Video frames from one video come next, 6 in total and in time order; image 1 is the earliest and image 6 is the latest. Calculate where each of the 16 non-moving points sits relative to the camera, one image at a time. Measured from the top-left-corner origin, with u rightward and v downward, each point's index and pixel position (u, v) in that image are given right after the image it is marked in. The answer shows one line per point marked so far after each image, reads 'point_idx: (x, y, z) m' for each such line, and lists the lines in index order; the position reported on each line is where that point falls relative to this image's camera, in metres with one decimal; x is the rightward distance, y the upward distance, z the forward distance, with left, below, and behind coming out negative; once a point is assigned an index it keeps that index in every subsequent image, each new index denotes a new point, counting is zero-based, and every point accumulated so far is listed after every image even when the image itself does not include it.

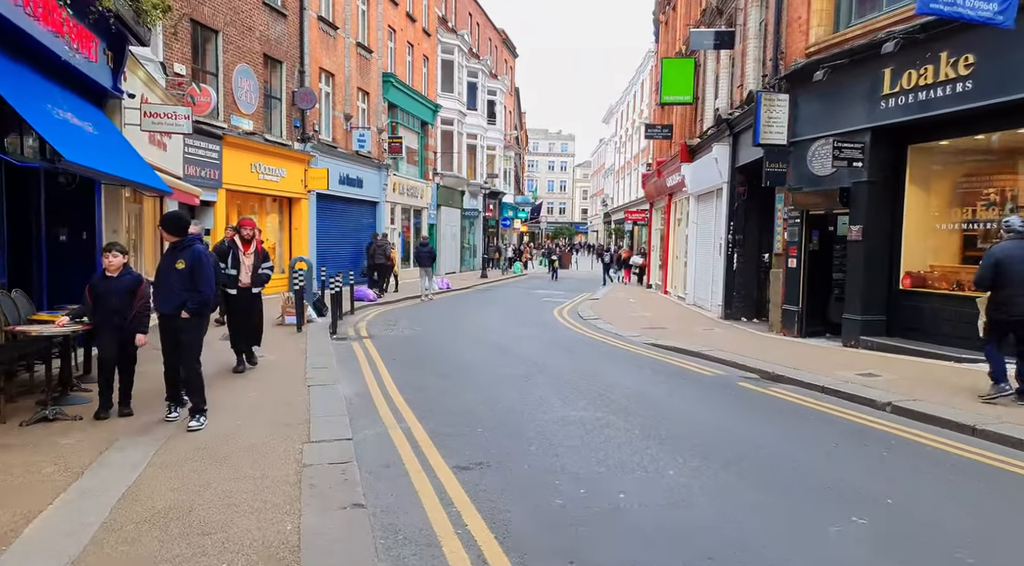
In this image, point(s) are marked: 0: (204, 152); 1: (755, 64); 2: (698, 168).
0: (-7.5, +3.2, +17.7) m
1: (+5.0, +4.5, +14.9) m
2: (+4.8, +3.0, +18.7) m
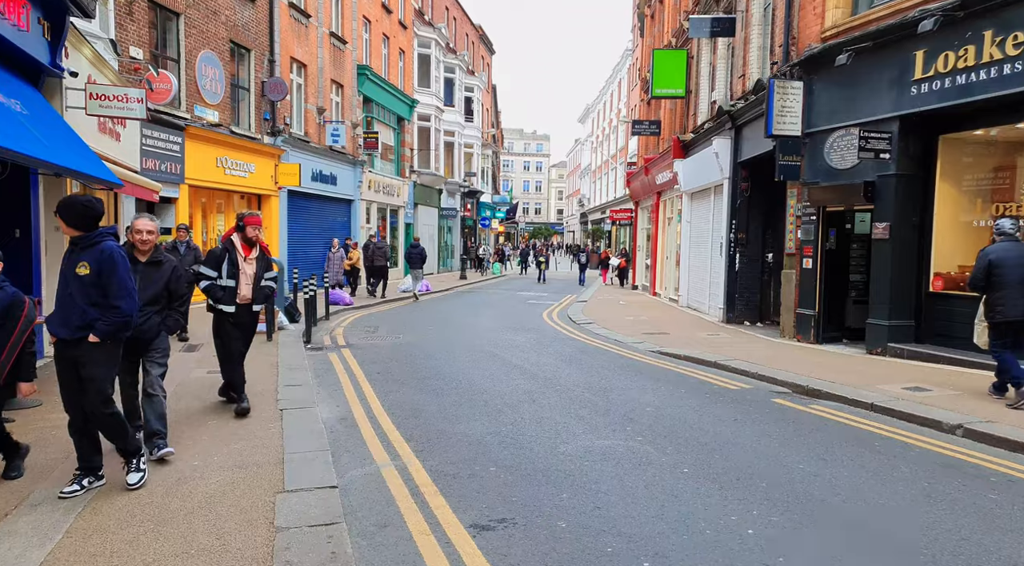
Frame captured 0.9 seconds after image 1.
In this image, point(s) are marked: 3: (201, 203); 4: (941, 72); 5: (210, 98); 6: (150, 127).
0: (-7.8, +3.1, +16.3) m
1: (+4.8, +4.5, +14.0) m
2: (+4.5, +2.9, +17.8) m
3: (-8.1, +2.1, +19.0) m
4: (+5.3, +2.6, +9.0) m
5: (-7.6, +4.7, +18.5) m
6: (-7.9, +3.4, +15.9) m
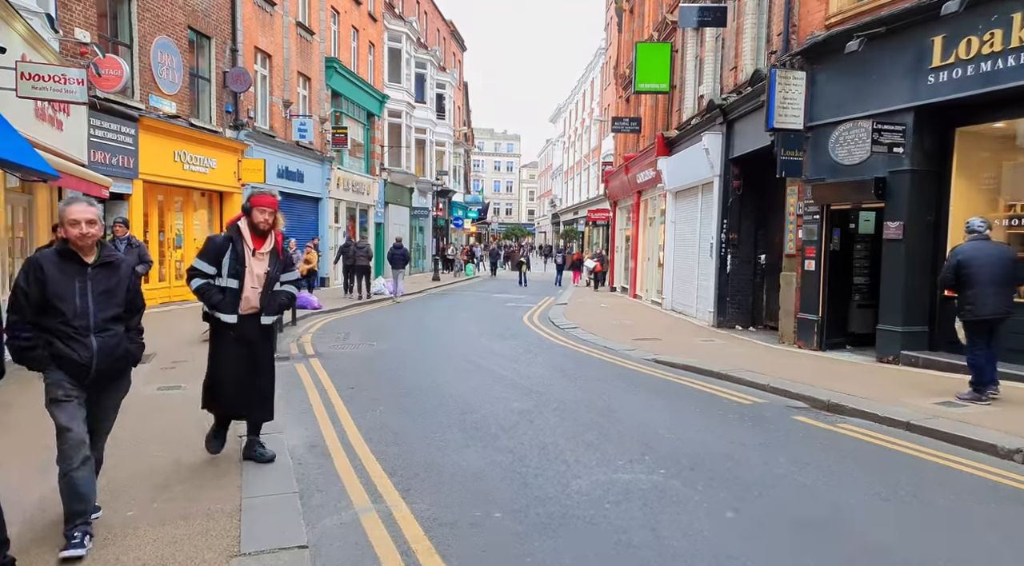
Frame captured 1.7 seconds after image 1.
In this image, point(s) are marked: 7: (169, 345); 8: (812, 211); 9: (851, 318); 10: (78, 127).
0: (-8.3, +3.0, +15.1) m
1: (+4.4, +4.4, +13.3) m
2: (+4.0, +2.9, +17.1) m
3: (-8.6, +2.0, +17.8) m
4: (+5.2, +2.6, +8.3) m
5: (-8.2, +4.6, +17.3) m
6: (-8.3, +3.4, +14.7) m
7: (-5.4, -0.9, +11.6) m
8: (+4.5, +1.1, +10.8) m
9: (+5.1, -0.5, +10.8) m
10: (-8.1, +2.9, +13.6) m
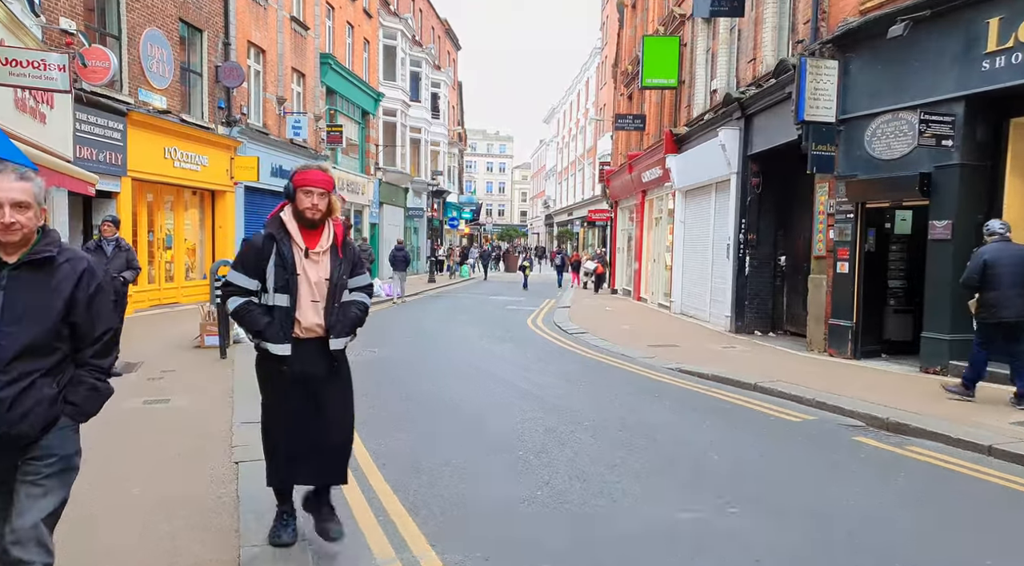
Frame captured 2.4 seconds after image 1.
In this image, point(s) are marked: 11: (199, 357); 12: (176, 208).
0: (-8.1, +3.0, +14.3) m
1: (+4.6, +4.4, +12.7) m
2: (+4.1, +2.8, +16.5) m
3: (-8.5, +2.0, +16.9) m
4: (+5.4, +2.5, +7.7) m
5: (-8.0, +4.6, +16.5) m
6: (-8.2, +3.3, +13.9) m
7: (-5.3, -1.0, +10.8) m
8: (+4.6, +1.0, +10.1) m
9: (+5.3, -0.6, +10.2) m
10: (-7.9, +2.9, +12.8) m
11: (-4.4, -1.0, +10.3) m
12: (-8.5, +1.9, +18.3) m
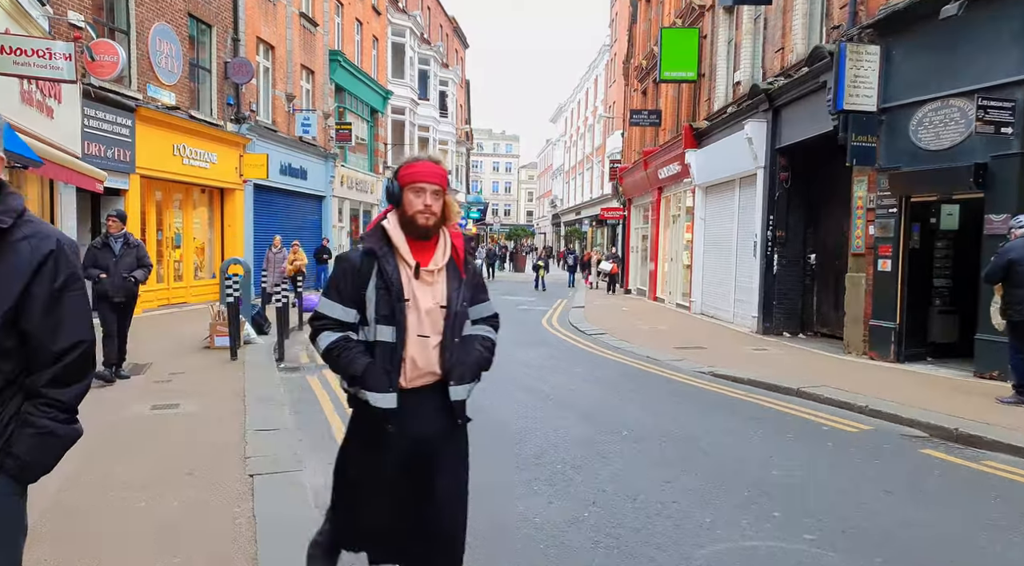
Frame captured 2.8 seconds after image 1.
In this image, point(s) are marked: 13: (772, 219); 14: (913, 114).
0: (-7.8, +3.0, +13.9) m
1: (+4.9, +4.4, +12.1) m
2: (+4.4, +2.8, +15.9) m
3: (-8.2, +1.9, +16.5) m
4: (+5.7, +2.6, +7.1) m
5: (-7.7, +4.6, +16.0) m
6: (-7.9, +3.3, +13.4) m
7: (-4.9, -1.0, +10.3) m
8: (+5.0, +1.0, +9.6) m
9: (+5.6, -0.5, +9.6) m
10: (-7.6, +2.9, +12.4) m
11: (-4.1, -1.0, +9.9) m
12: (-8.1, +1.9, +17.9) m
13: (+4.7, +1.2, +13.2) m
14: (+5.1, +2.1, +9.2) m
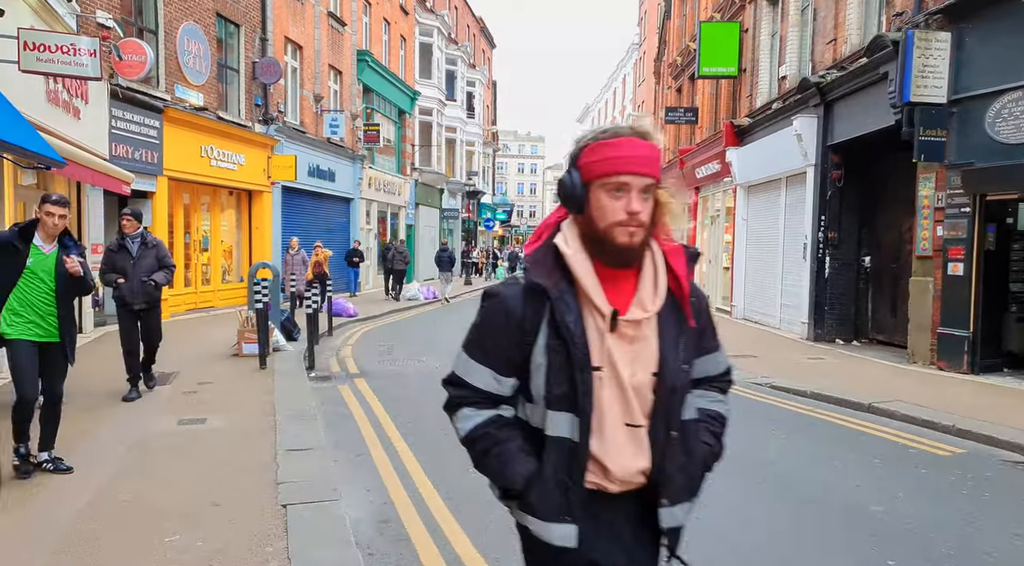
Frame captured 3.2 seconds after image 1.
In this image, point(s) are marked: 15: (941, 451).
0: (-7.1, +2.9, +13.6) m
1: (+5.5, +4.3, +11.5) m
2: (+5.2, +2.8, +15.3) m
3: (-7.4, +1.9, +16.2) m
4: (+6.1, +2.5, +6.4) m
5: (-7.0, +4.5, +15.8) m
6: (-7.2, +3.2, +13.2) m
7: (-4.4, -1.1, +9.9) m
8: (+5.5, +1.0, +8.9) m
9: (+6.1, -0.6, +8.9) m
10: (-7.0, +2.8, +12.1) m
11: (-3.6, -1.1, +9.5) m
12: (-7.3, +1.8, +17.6) m
13: (+5.3, +1.1, +12.5) m
14: (+5.6, +2.1, +8.5) m
15: (+3.4, -1.3, +5.9) m
